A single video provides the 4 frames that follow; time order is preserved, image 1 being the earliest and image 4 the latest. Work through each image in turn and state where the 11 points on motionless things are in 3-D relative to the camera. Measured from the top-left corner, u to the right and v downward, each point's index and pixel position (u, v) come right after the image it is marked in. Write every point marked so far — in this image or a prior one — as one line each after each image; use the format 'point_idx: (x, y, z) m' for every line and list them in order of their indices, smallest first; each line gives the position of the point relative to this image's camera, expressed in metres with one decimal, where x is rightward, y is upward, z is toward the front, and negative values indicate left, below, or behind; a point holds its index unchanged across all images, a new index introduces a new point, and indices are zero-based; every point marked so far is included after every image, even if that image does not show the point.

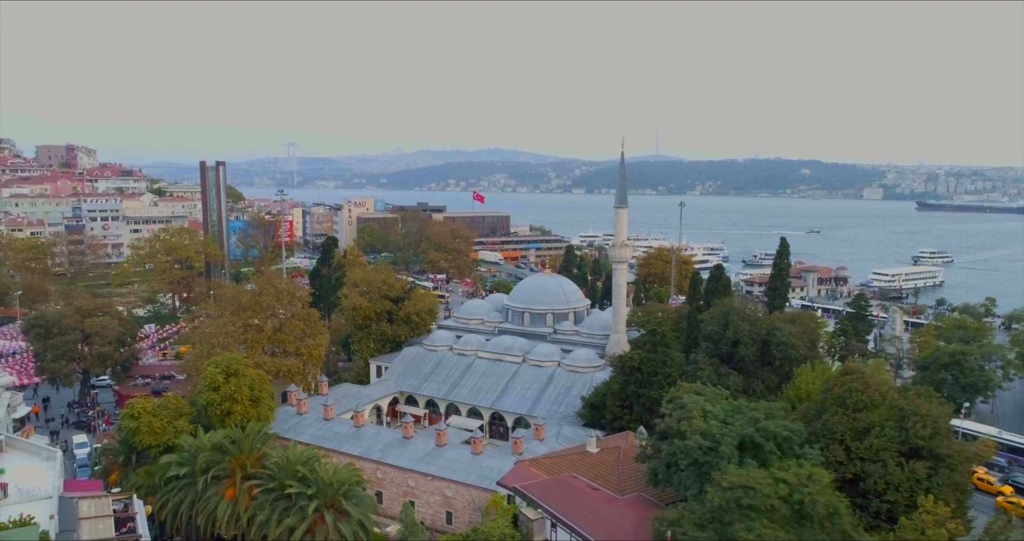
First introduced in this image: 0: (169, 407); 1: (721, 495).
0: (-7.4, -2.9, +15.9) m
1: (+2.8, -2.9, +9.8) m
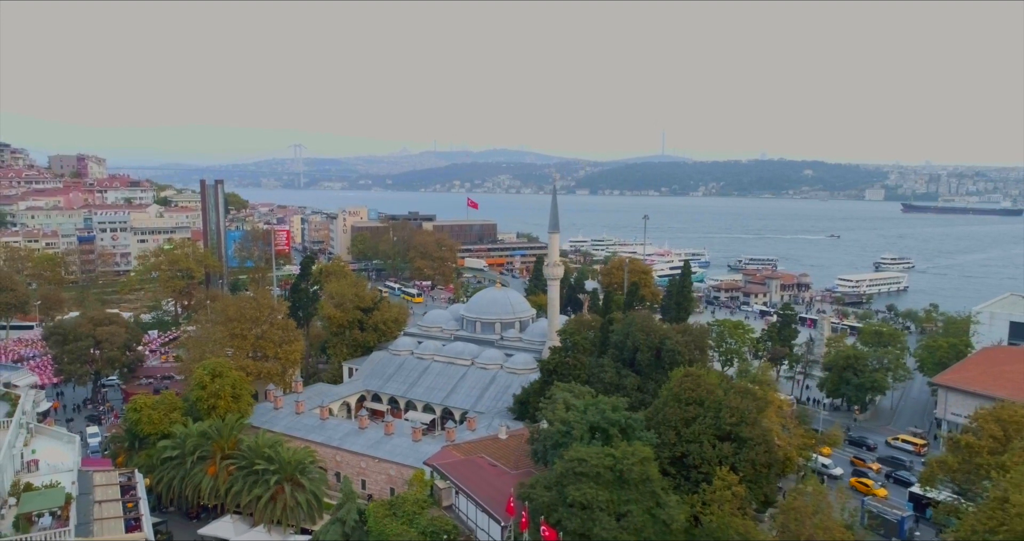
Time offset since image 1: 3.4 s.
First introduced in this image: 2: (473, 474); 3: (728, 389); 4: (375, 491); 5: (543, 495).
0: (-9.1, -3.5, +19.5) m
1: (+0.9, -3.5, +13.3) m
2: (-0.8, -4.3, +15.7) m
3: (+4.6, -2.6, +15.9) m
4: (-3.5, -5.6, +18.7) m
5: (+0.6, -4.0, +13.1) m
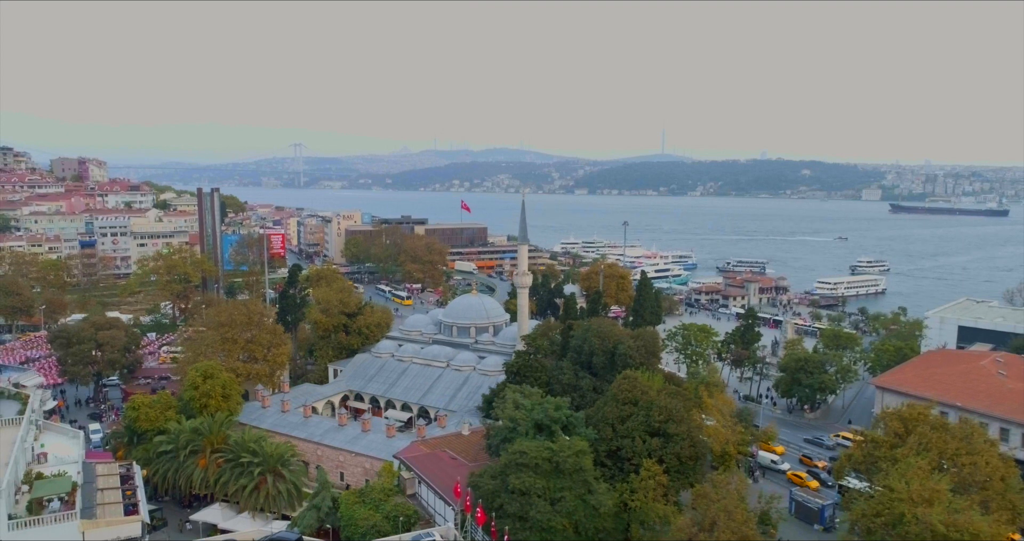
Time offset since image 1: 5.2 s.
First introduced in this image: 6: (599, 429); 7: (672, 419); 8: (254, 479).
0: (-10.1, -3.8, +21.5) m
1: (-0.1, -3.8, +15.2) m
2: (-1.8, -4.6, +17.6) m
3: (+3.6, -2.9, +17.9) m
4: (-4.5, -5.9, +20.7) m
5: (-0.5, -4.3, +15.0) m
6: (+2.0, -3.6, +16.9) m
7: (+3.6, -3.3, +16.6) m
8: (-6.3, -5.1, +18.2) m
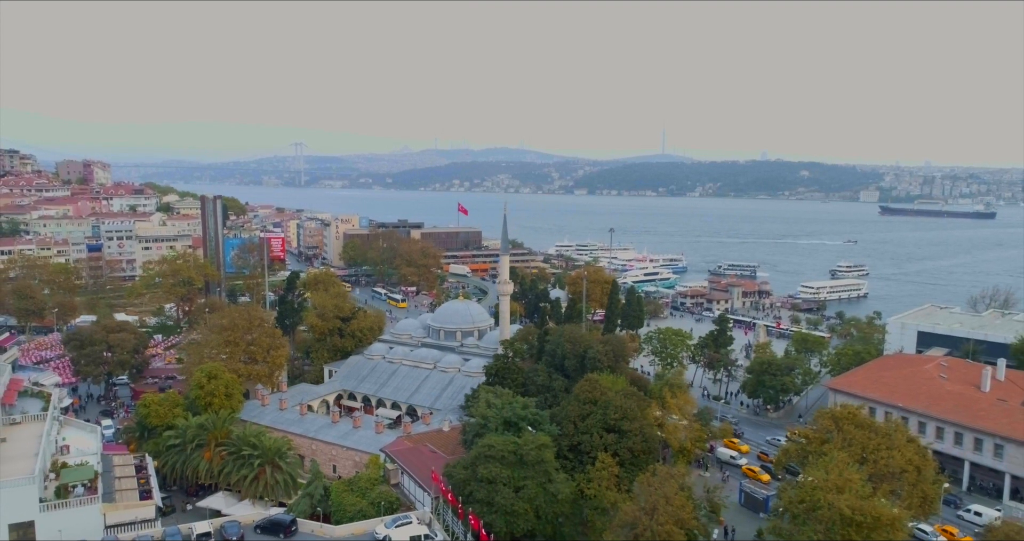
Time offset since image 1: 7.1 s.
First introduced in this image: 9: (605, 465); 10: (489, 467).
0: (-10.8, -4.1, +23.5) m
1: (-0.8, -4.2, +17.2) m
2: (-2.6, -5.0, +19.6) m
3: (+2.9, -3.3, +19.9) m
4: (-5.2, -6.2, +22.7) m
5: (-1.2, -4.6, +17.1) m
6: (+1.3, -4.0, +19.0) m
7: (+2.9, -3.7, +18.7) m
8: (-7.0, -5.4, +20.2) m
9: (+2.2, -4.6, +17.7) m
10: (-0.5, -4.4, +16.7) m
